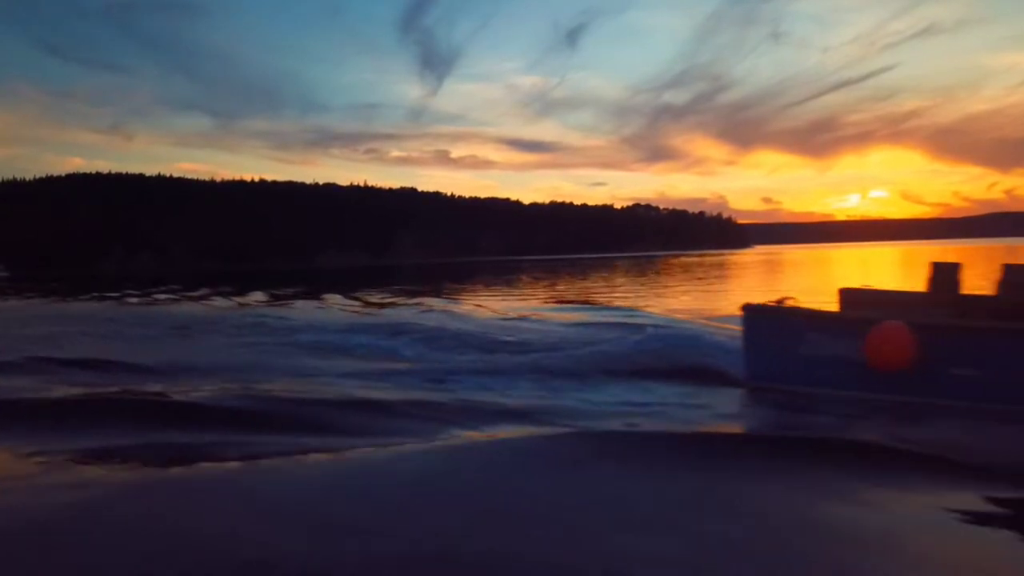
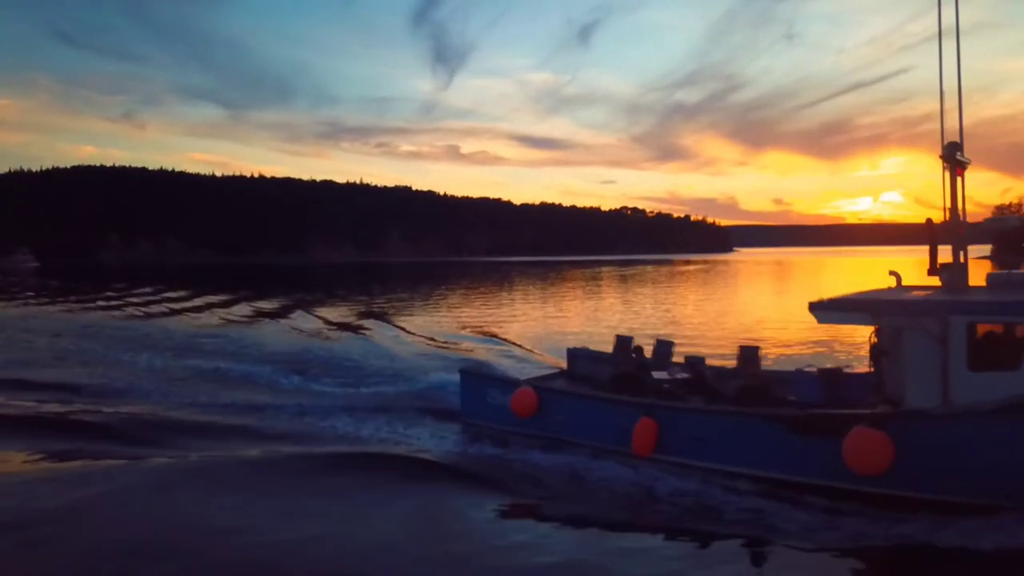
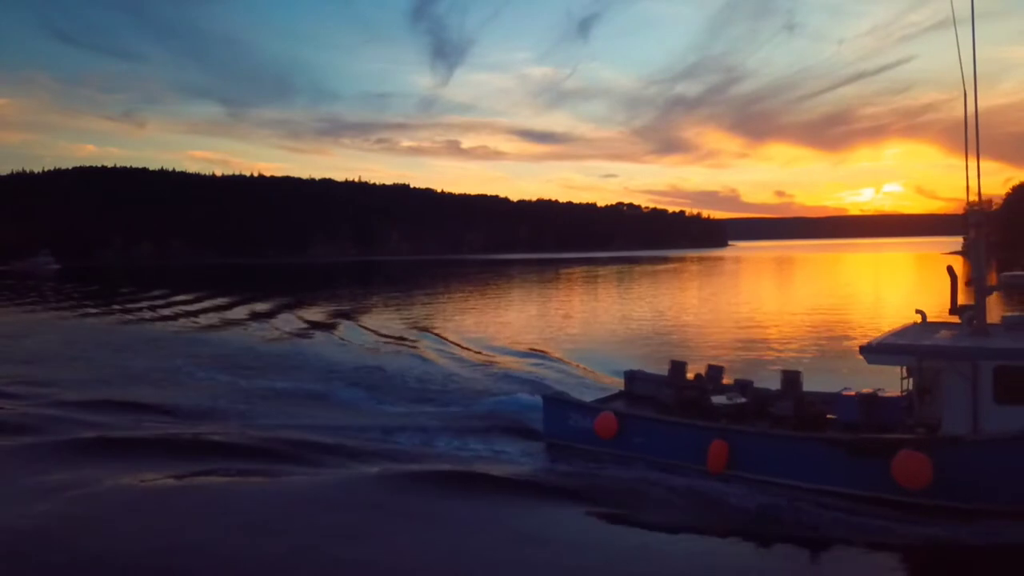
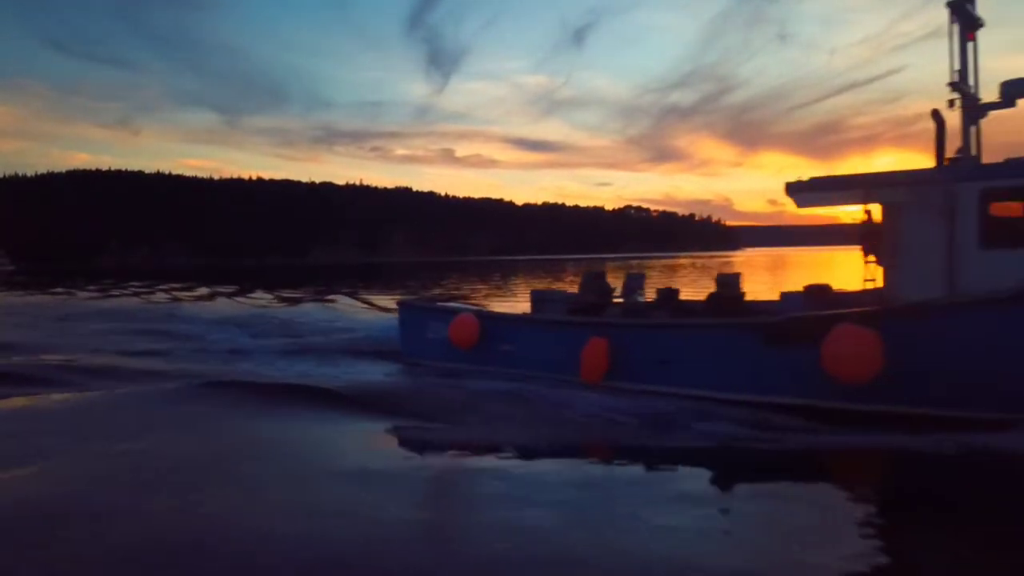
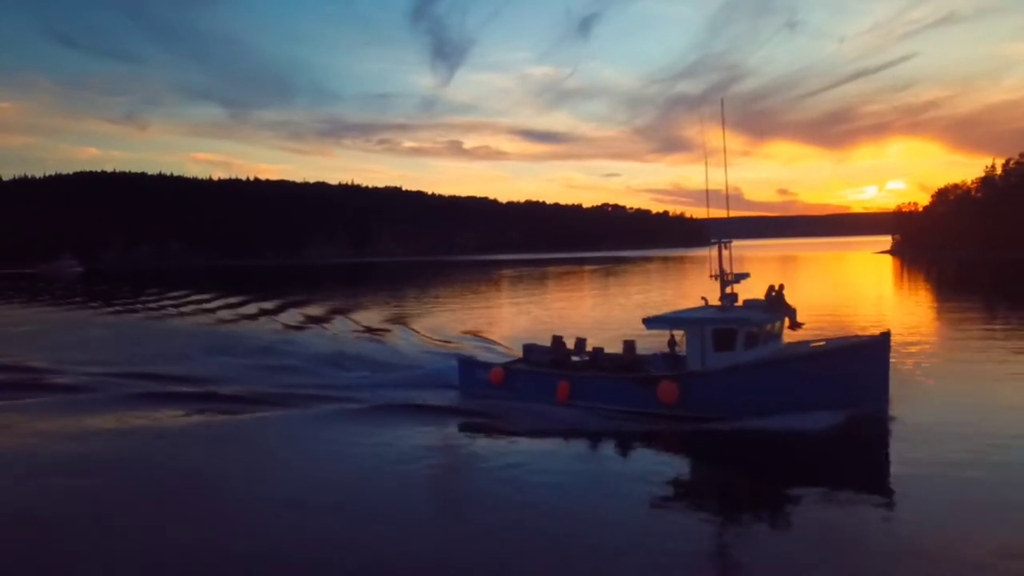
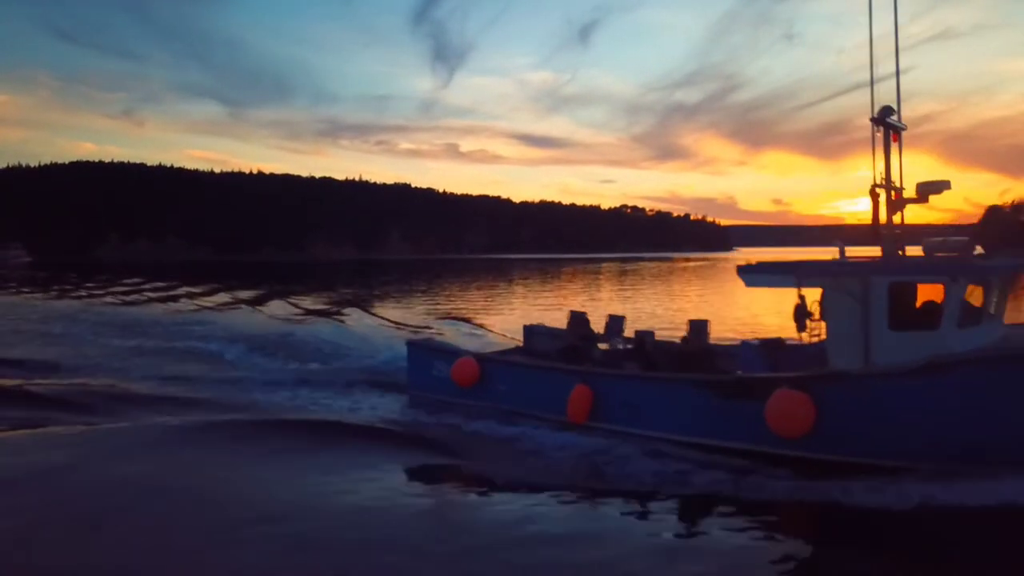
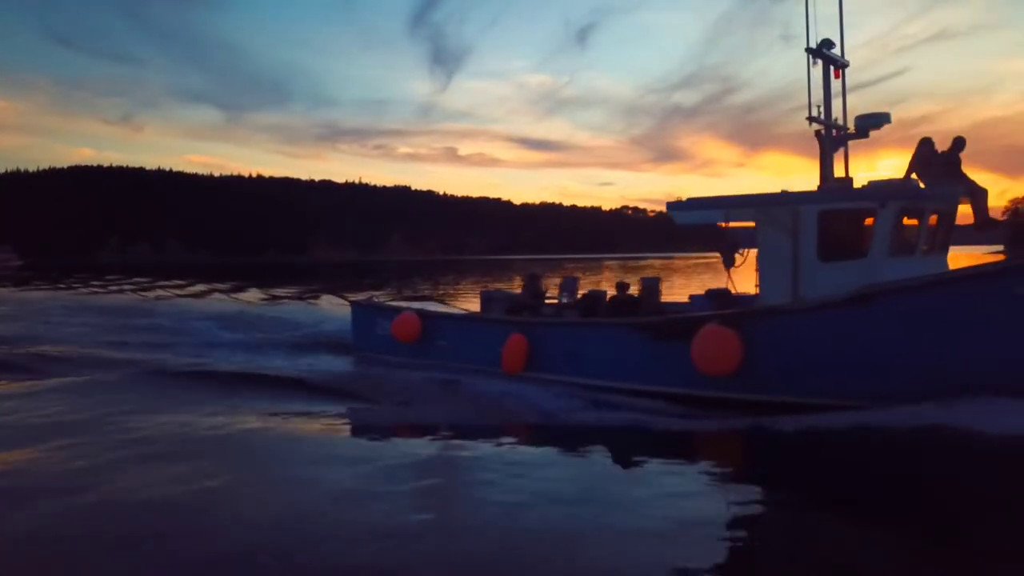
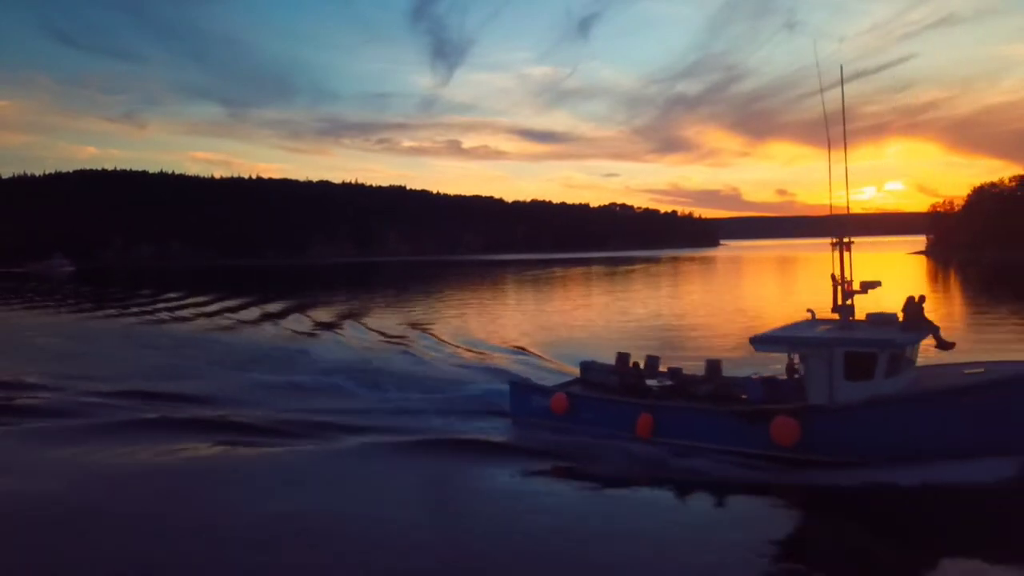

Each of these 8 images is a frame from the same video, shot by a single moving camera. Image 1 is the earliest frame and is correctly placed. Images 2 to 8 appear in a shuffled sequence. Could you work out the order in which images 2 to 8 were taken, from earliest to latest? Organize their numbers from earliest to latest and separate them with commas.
4, 7, 6, 2, 3, 8, 5
